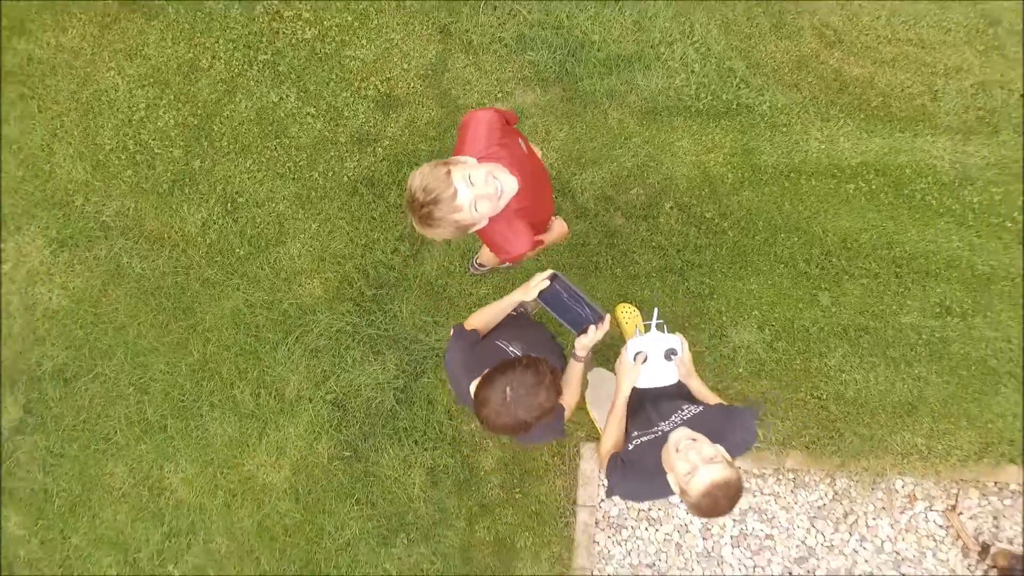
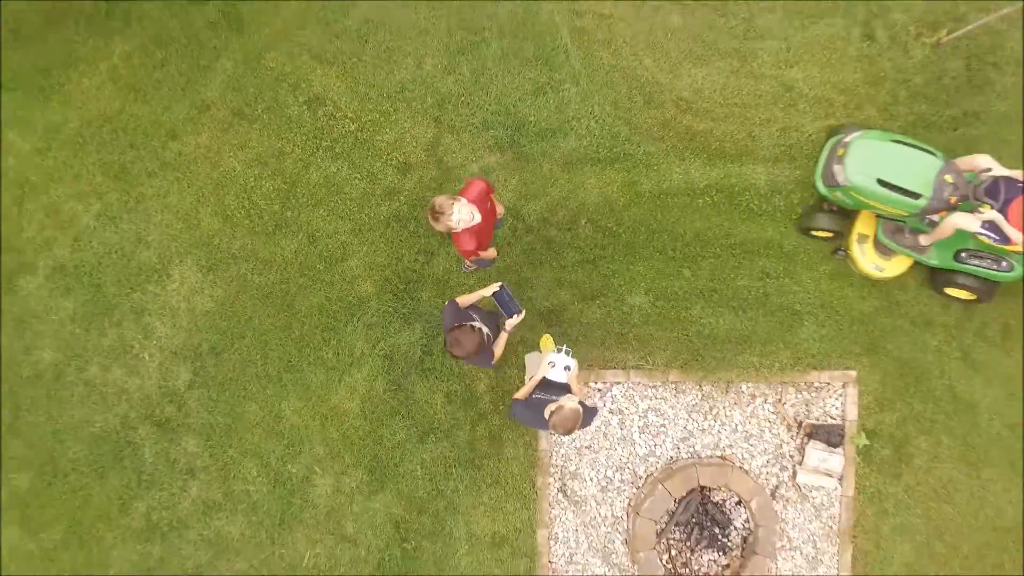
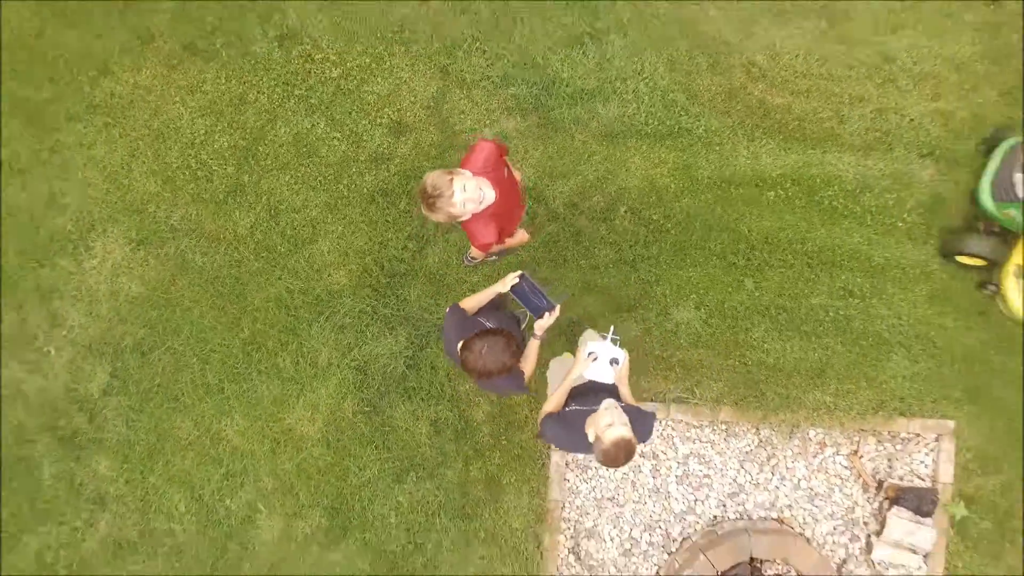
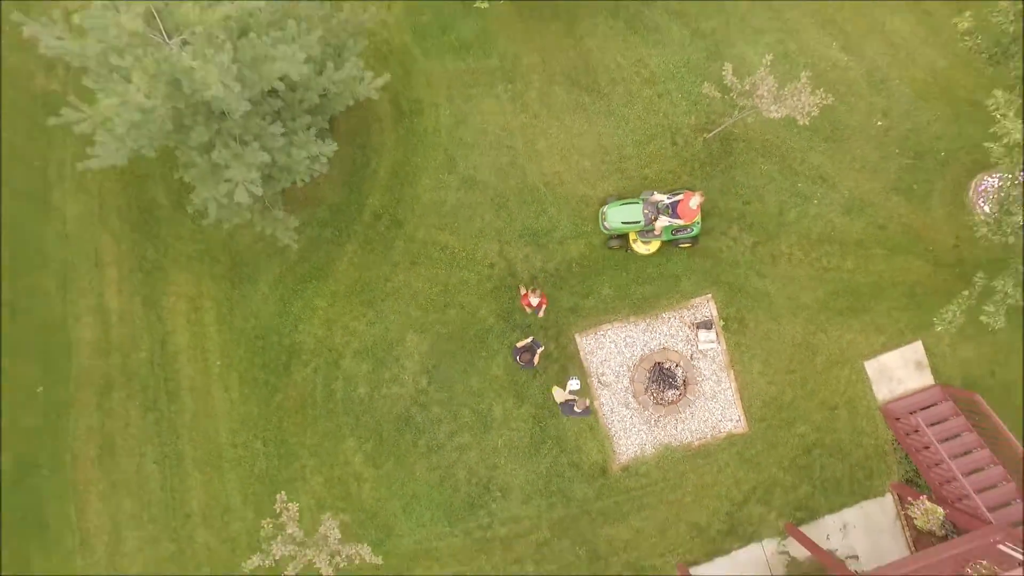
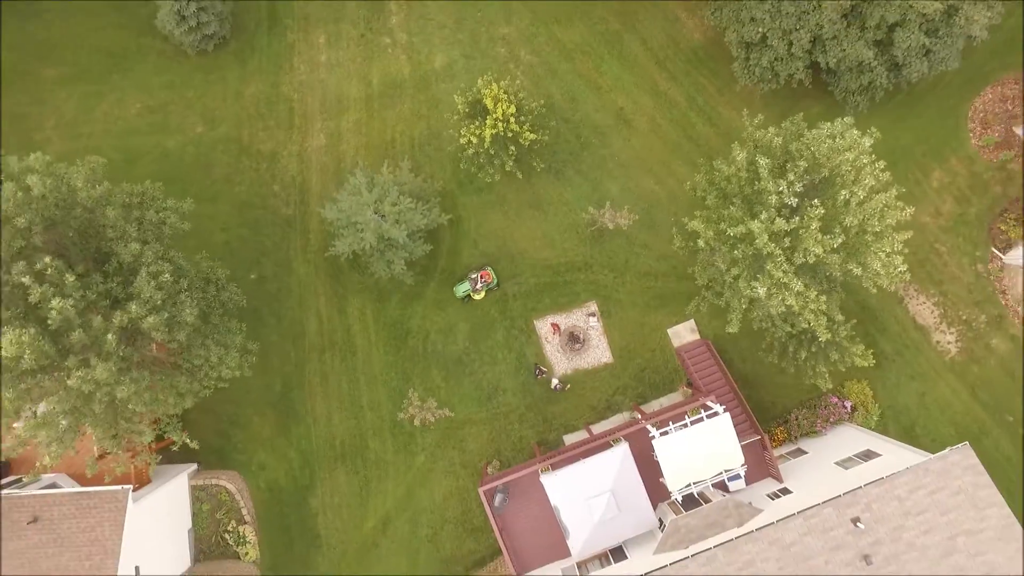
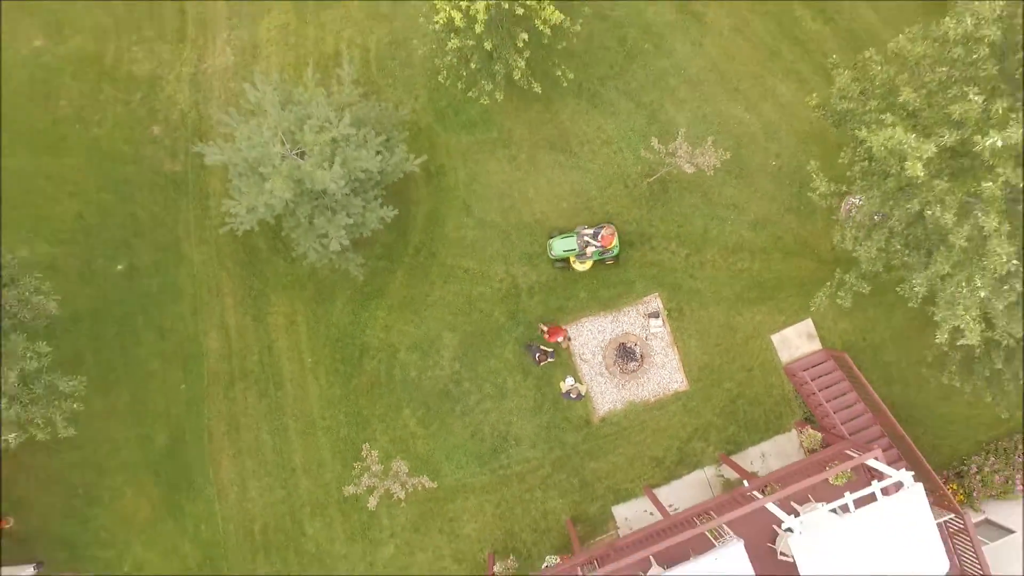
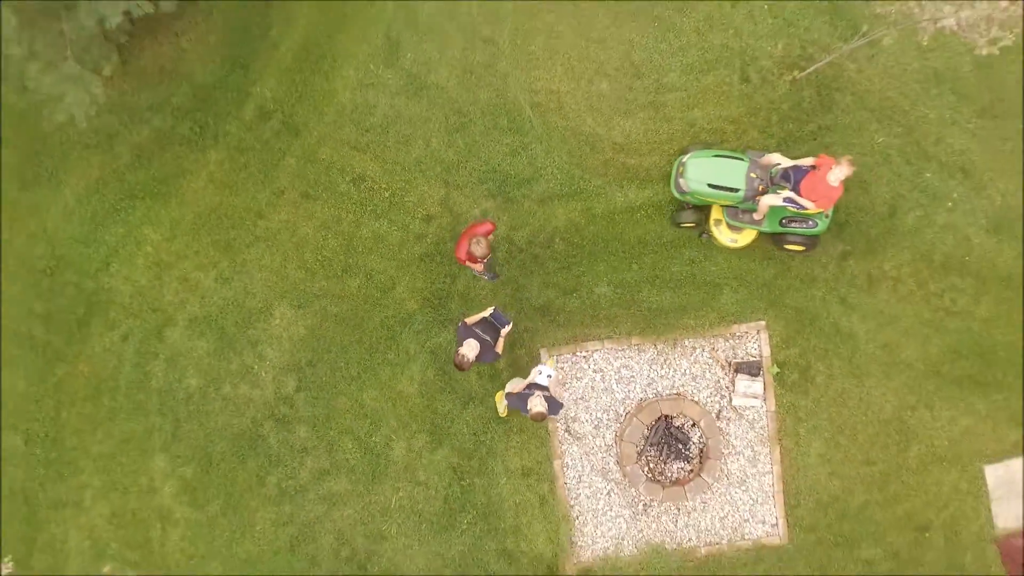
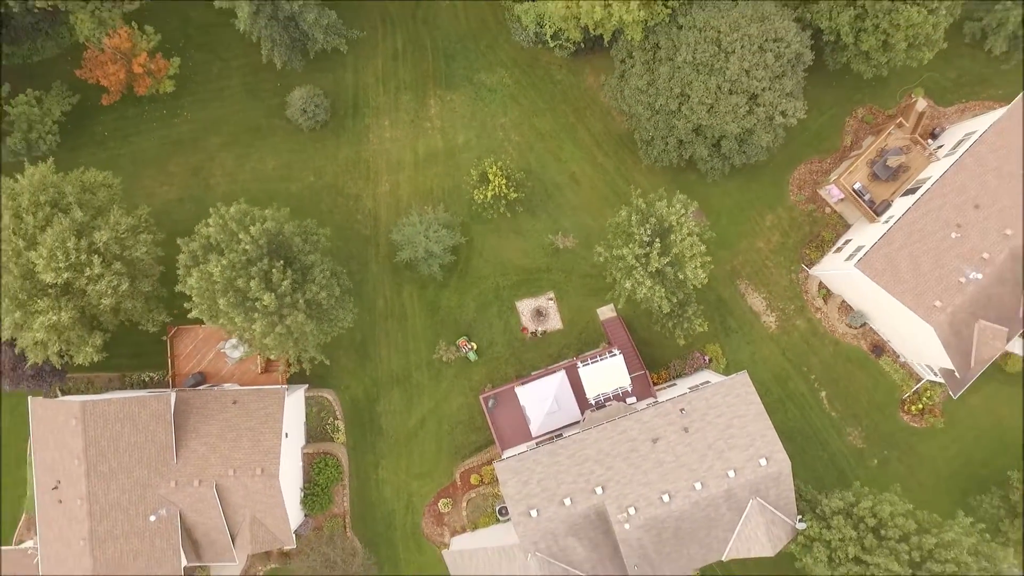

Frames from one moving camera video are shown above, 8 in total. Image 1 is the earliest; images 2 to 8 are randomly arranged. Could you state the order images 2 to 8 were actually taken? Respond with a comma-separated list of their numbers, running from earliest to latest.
3, 2, 7, 4, 6, 5, 8
